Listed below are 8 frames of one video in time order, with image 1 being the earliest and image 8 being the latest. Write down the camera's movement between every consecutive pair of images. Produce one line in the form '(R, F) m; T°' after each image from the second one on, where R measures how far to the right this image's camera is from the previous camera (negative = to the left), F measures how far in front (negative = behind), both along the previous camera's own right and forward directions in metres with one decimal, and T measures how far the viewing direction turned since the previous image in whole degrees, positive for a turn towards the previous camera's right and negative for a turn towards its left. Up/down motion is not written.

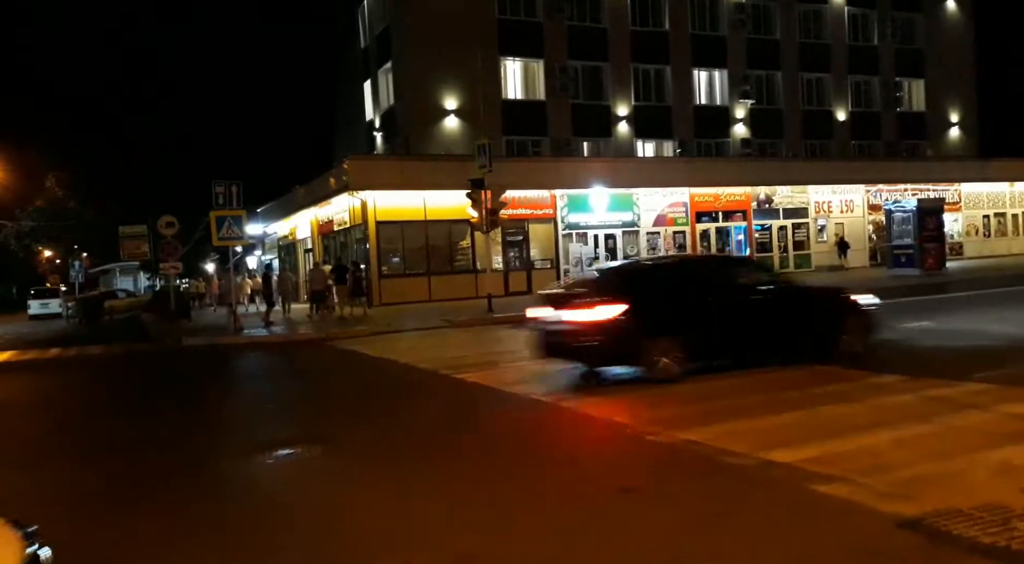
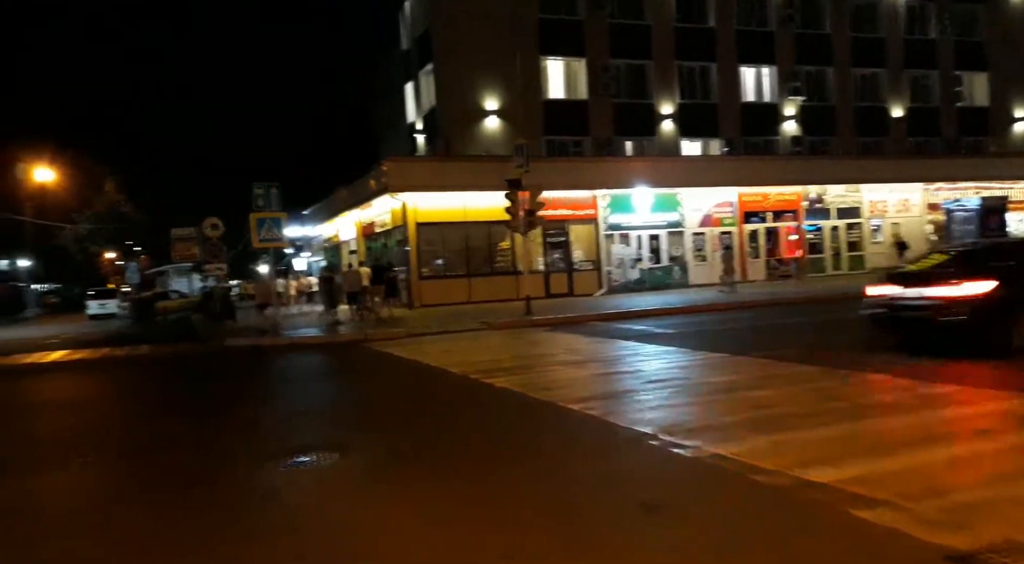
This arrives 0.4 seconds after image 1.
(+0.3, +0.3) m; -4°
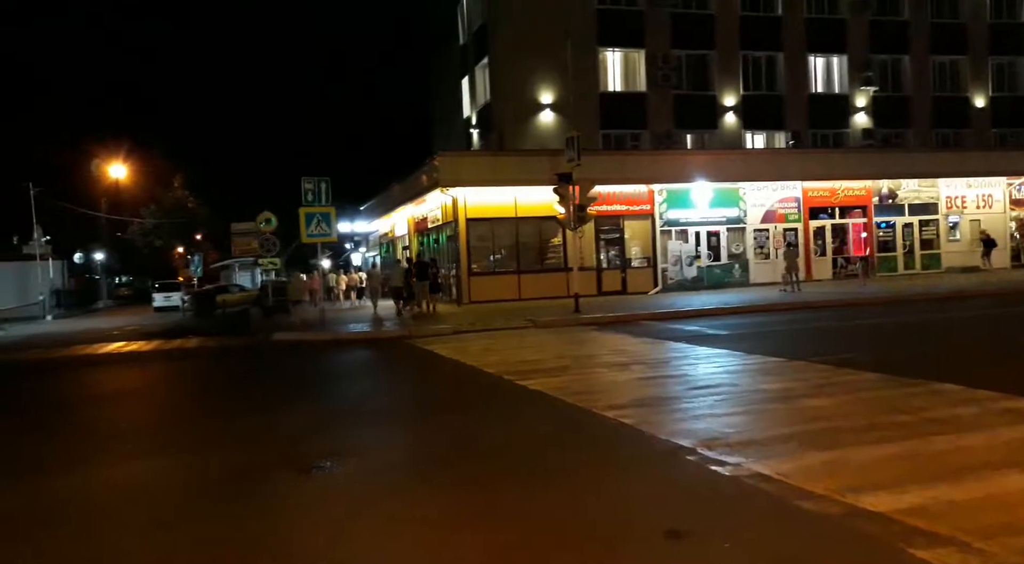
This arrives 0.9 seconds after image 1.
(+0.4, +0.7) m; -4°
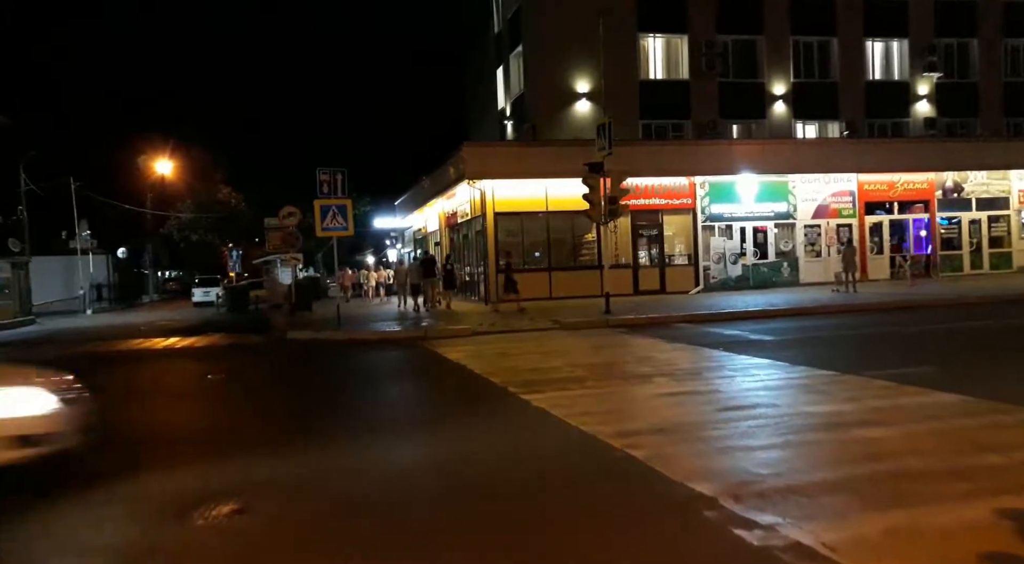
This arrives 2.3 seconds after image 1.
(+0.5, +1.5) m; -3°
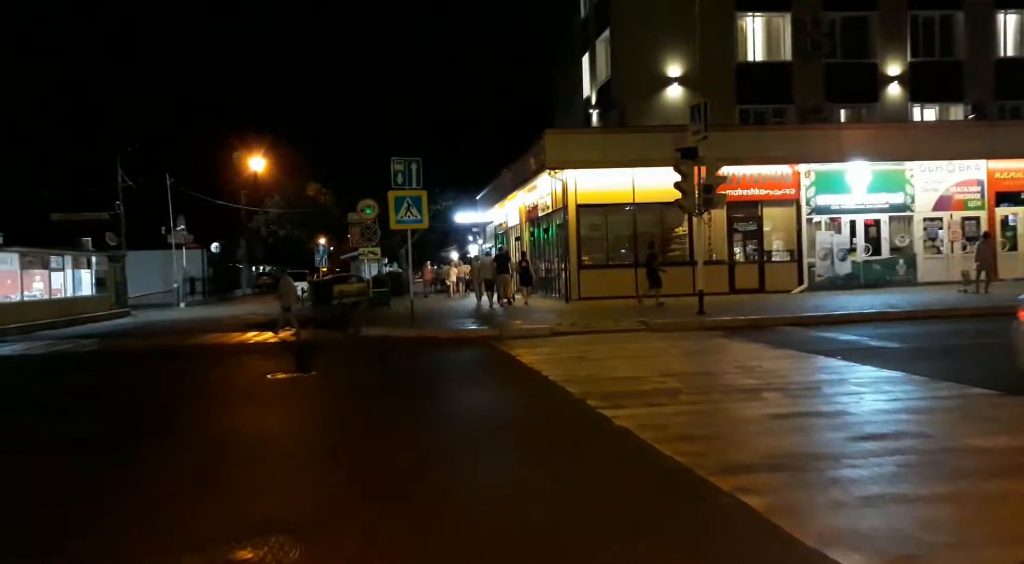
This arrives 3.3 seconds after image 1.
(+0.1, +1.5) m; -6°
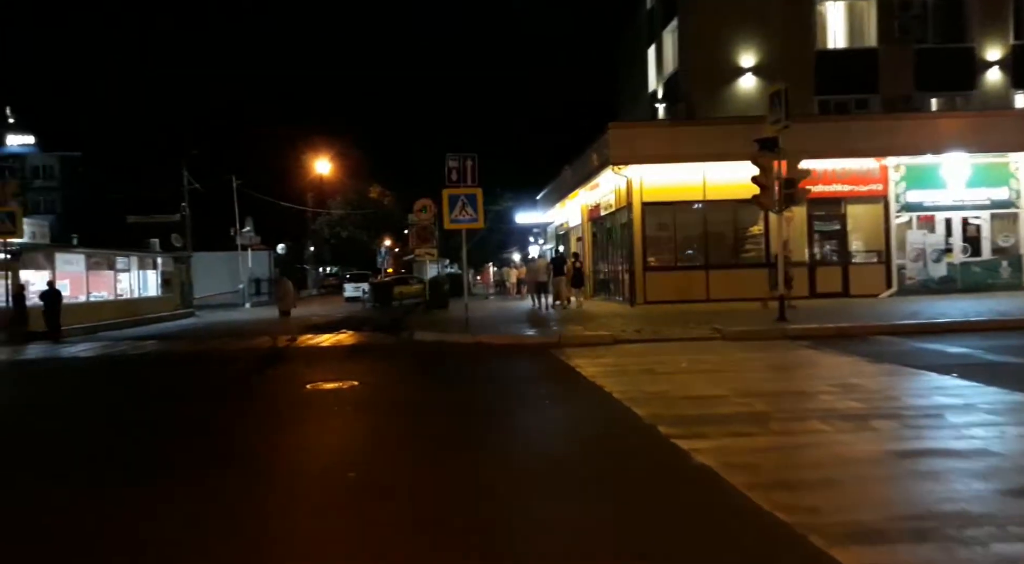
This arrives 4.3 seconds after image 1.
(+0.1, +1.2) m; -5°
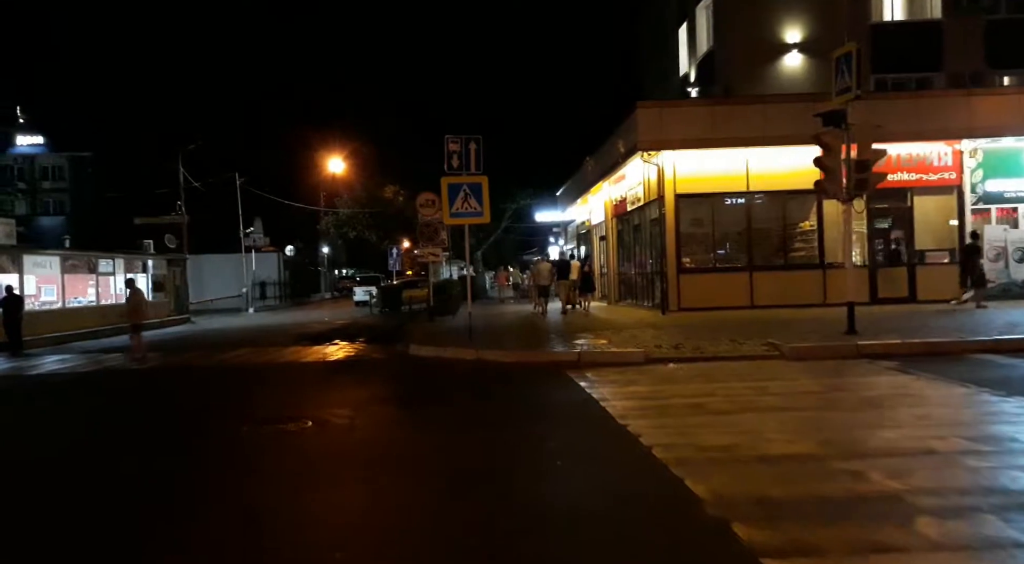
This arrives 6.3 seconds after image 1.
(+0.2, +3.0) m; -2°
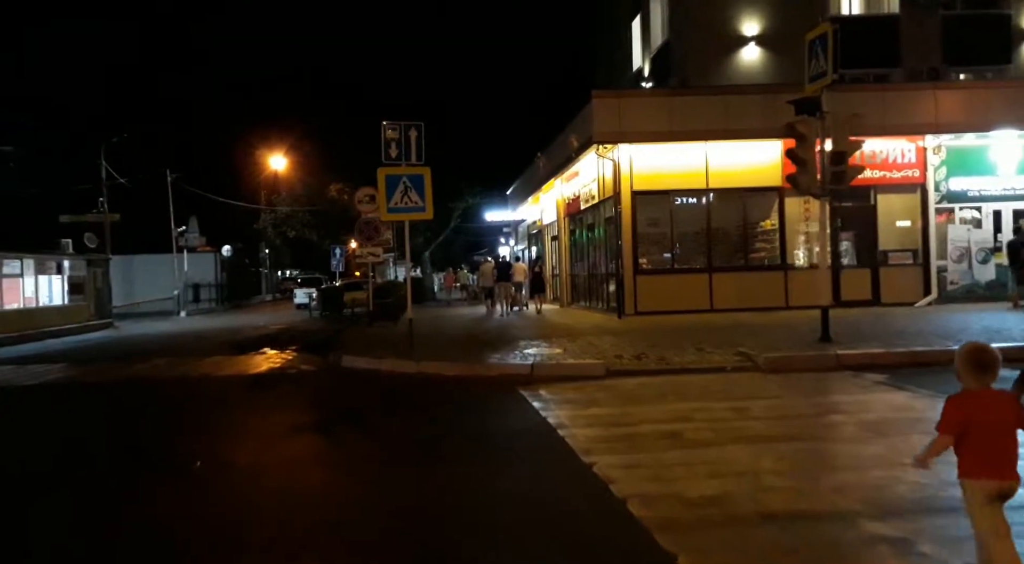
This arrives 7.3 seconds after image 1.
(+0.1, +1.5) m; +4°
